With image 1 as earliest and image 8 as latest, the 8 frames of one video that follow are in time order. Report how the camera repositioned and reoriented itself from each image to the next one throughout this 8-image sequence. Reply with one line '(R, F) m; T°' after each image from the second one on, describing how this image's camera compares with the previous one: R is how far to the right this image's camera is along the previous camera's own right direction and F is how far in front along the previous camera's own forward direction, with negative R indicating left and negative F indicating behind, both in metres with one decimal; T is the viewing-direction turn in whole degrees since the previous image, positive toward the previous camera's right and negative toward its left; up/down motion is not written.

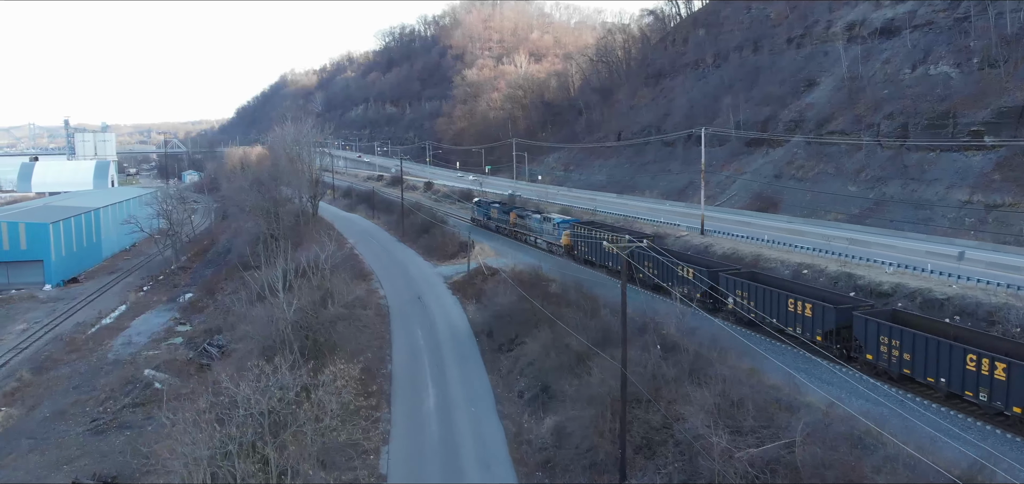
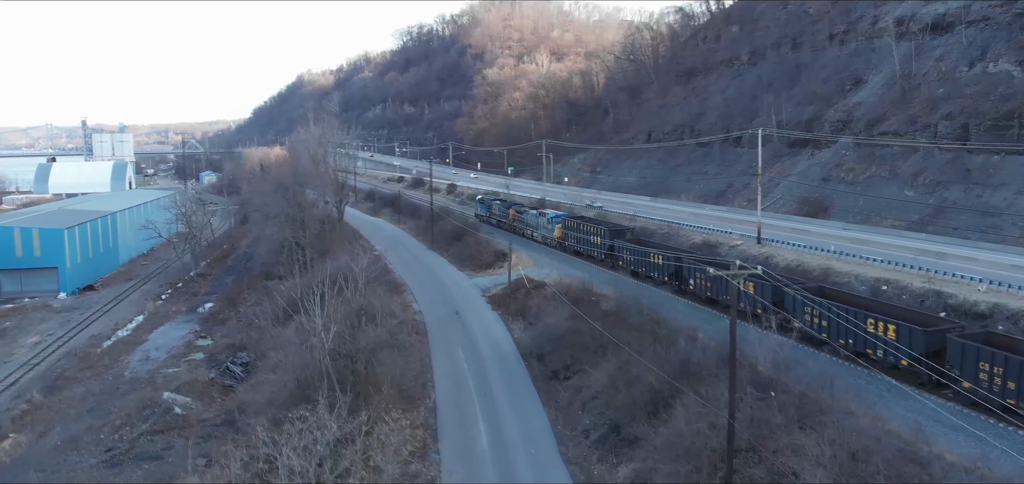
(-0.9, +1.9) m; -1°
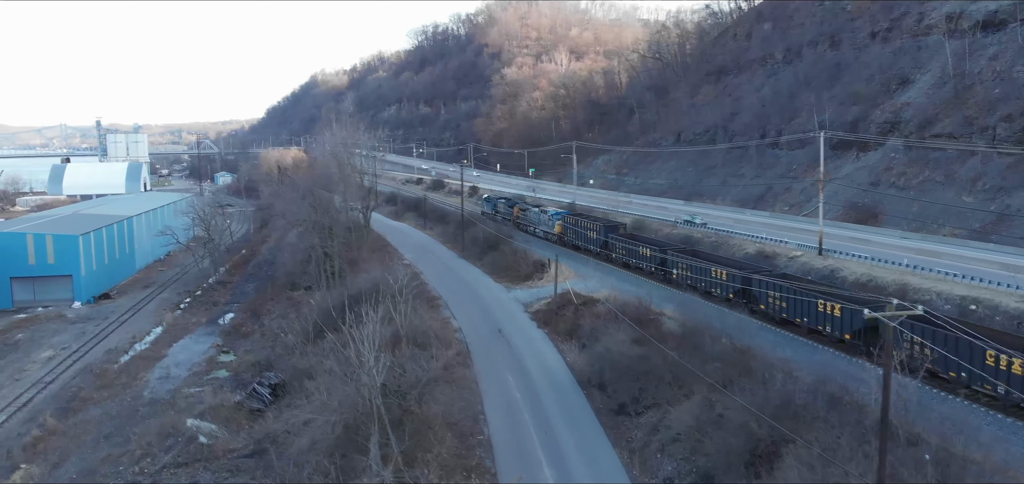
(-1.0, +1.7) m; -1°
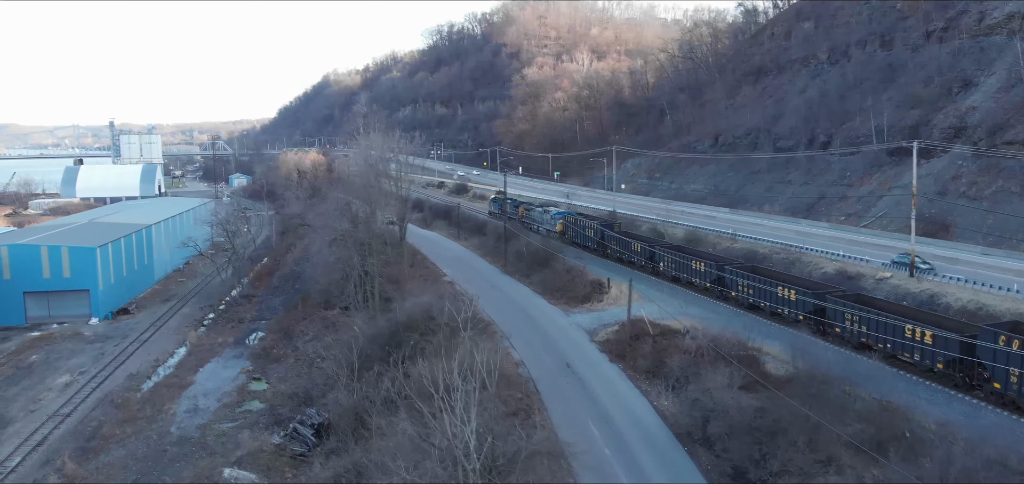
(-1.5, +2.2) m; -1°
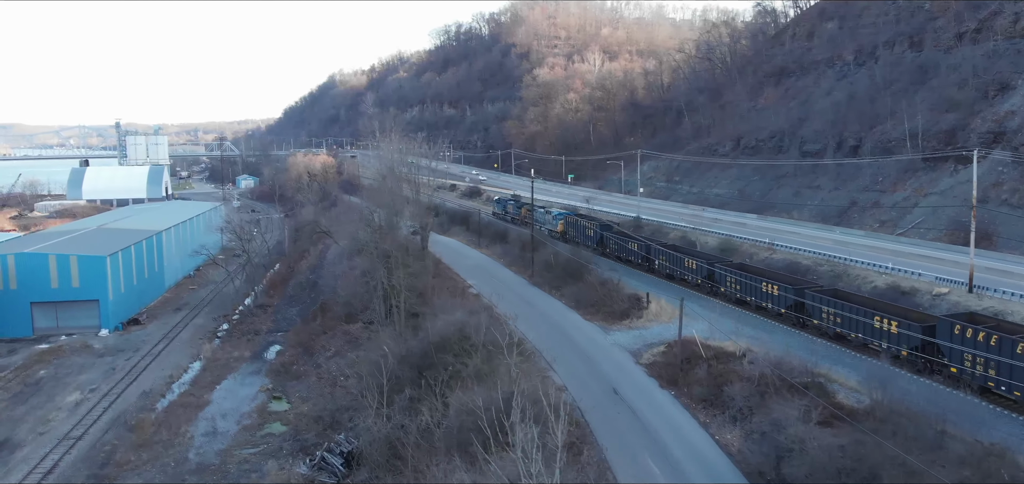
(-0.9, +1.2) m; 0°
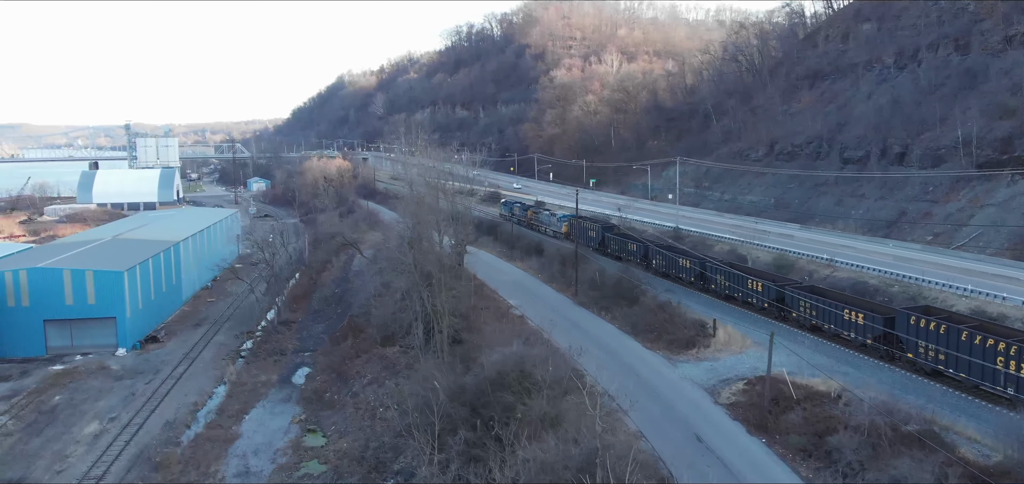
(-1.3, +1.7) m; 0°
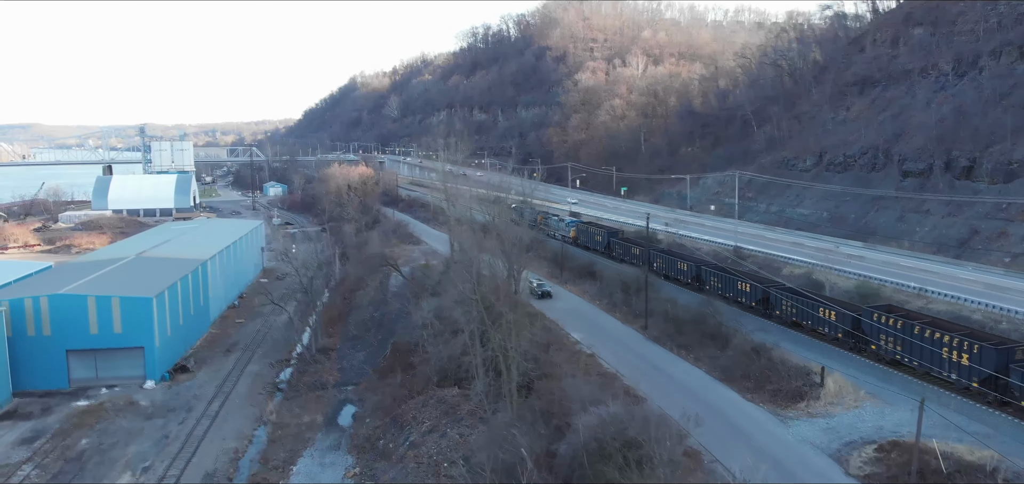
(-1.7, +2.2) m; -1°
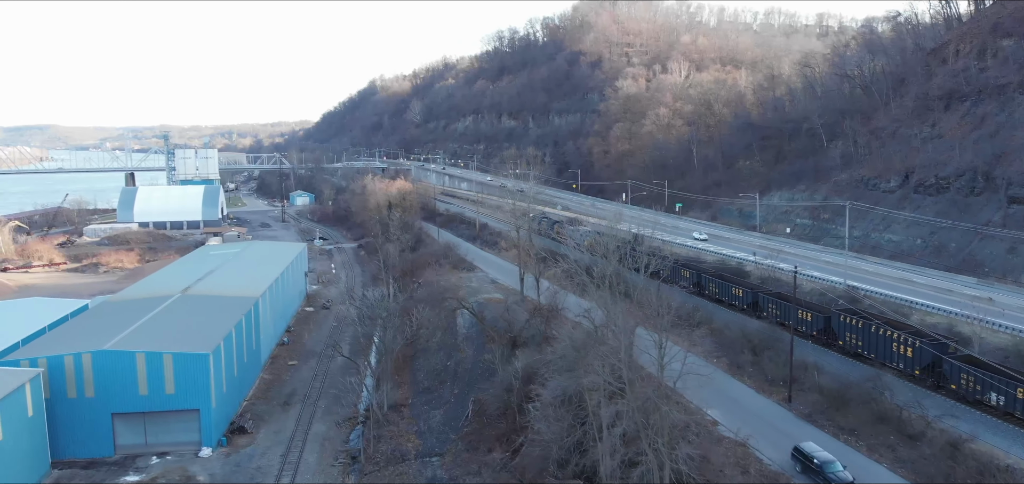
(-2.8, +3.3) m; -1°
